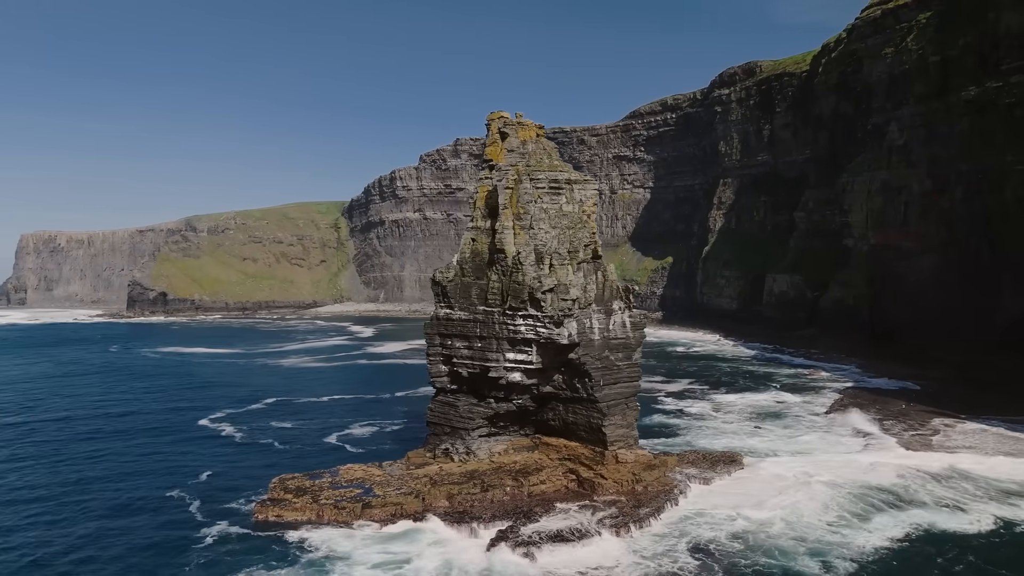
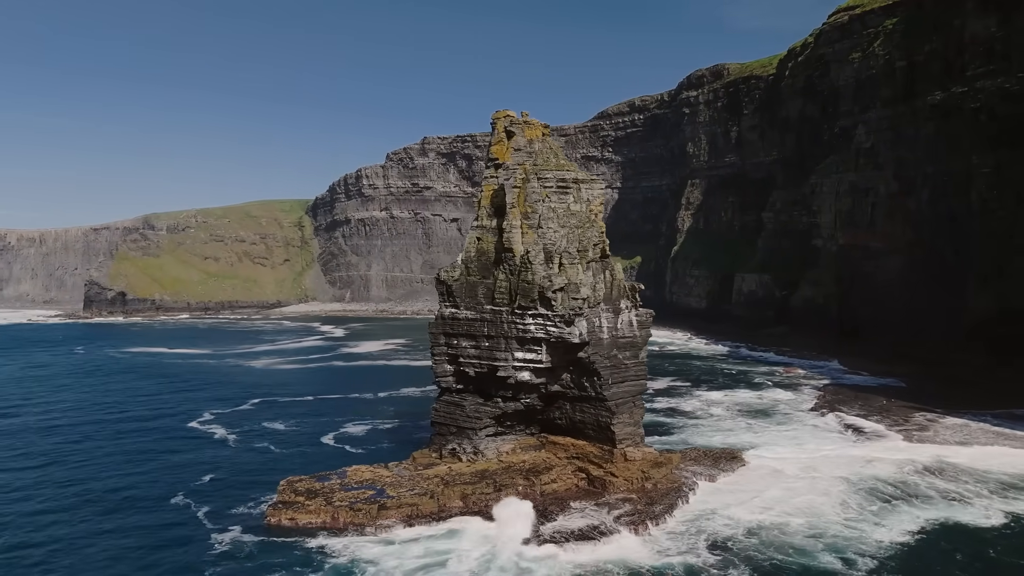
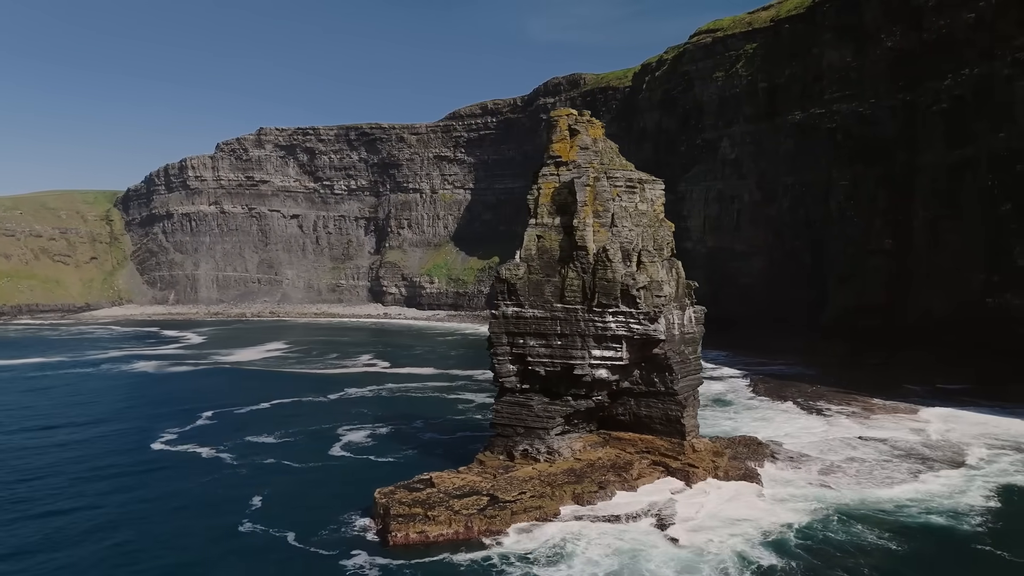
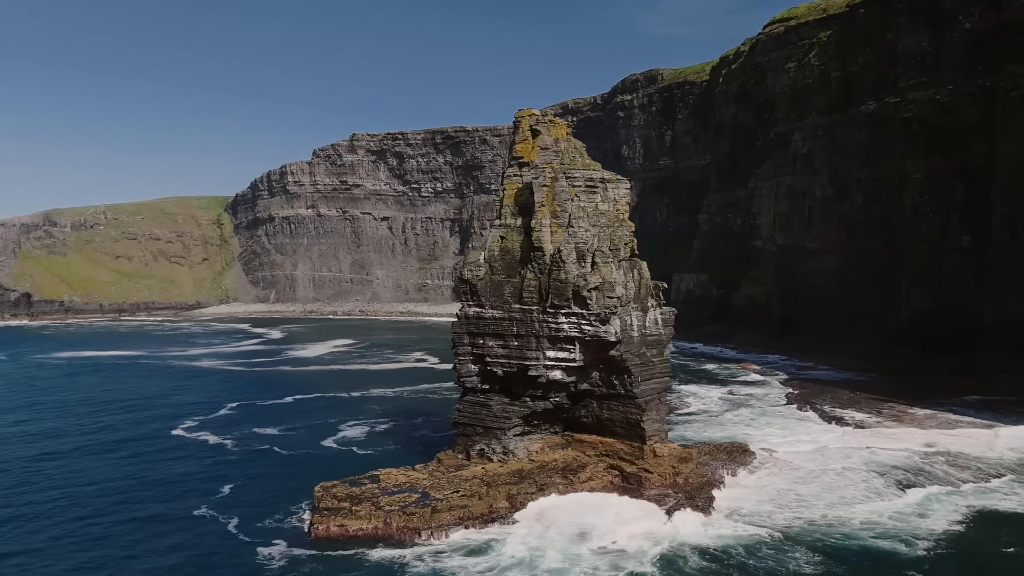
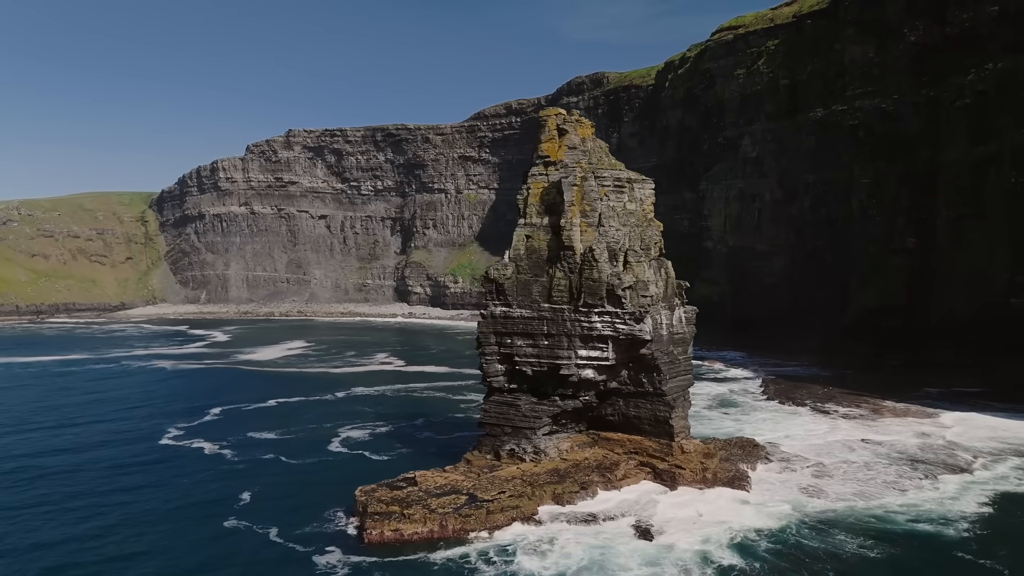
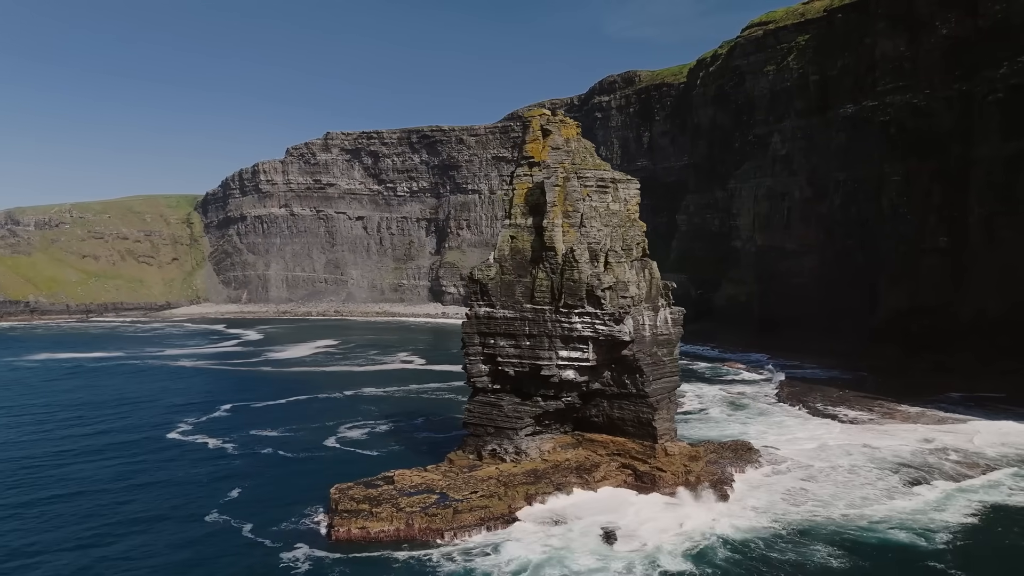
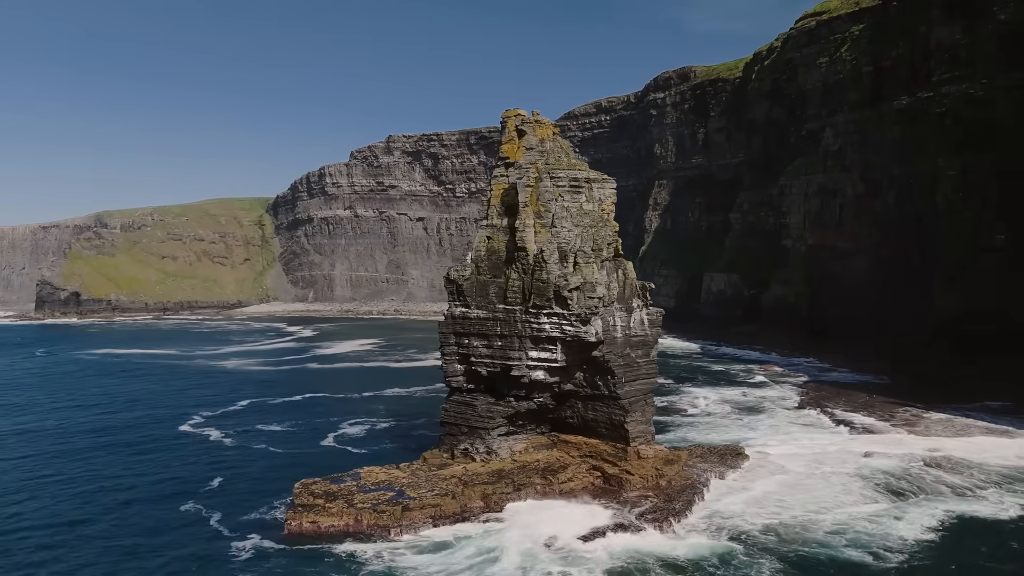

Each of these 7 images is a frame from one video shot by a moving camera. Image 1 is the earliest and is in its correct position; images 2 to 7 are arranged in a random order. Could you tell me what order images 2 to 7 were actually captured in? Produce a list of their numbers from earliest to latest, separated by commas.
2, 7, 4, 6, 5, 3
